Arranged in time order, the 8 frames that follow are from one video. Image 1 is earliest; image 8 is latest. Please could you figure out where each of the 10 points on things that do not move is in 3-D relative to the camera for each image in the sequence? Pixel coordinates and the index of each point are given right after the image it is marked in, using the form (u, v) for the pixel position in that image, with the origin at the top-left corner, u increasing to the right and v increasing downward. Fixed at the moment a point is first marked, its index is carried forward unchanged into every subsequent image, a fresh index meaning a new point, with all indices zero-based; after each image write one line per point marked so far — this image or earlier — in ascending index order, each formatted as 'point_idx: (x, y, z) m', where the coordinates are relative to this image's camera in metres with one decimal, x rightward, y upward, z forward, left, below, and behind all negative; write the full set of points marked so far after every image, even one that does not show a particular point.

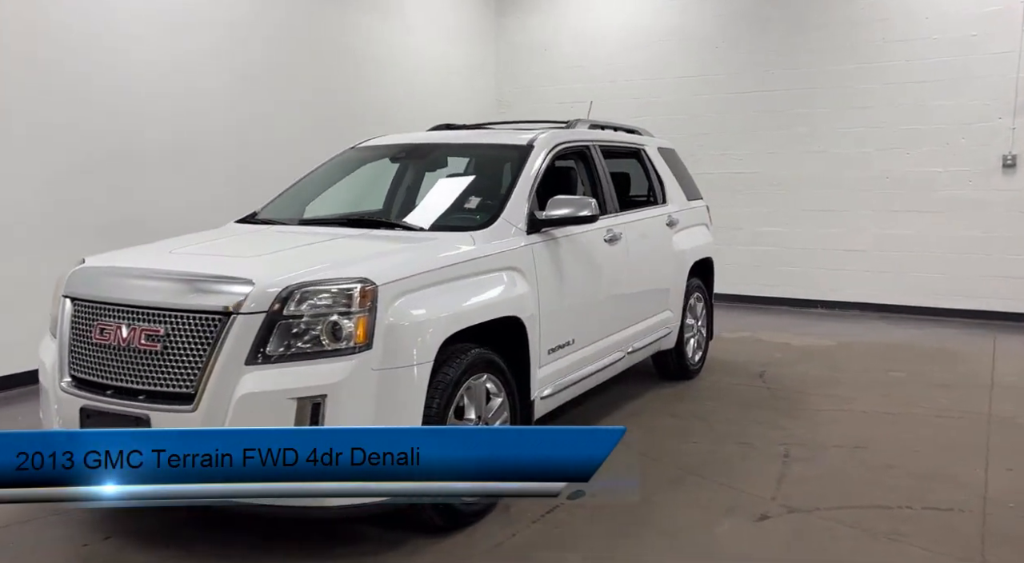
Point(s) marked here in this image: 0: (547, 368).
0: (+0.2, -0.4, +3.8) m
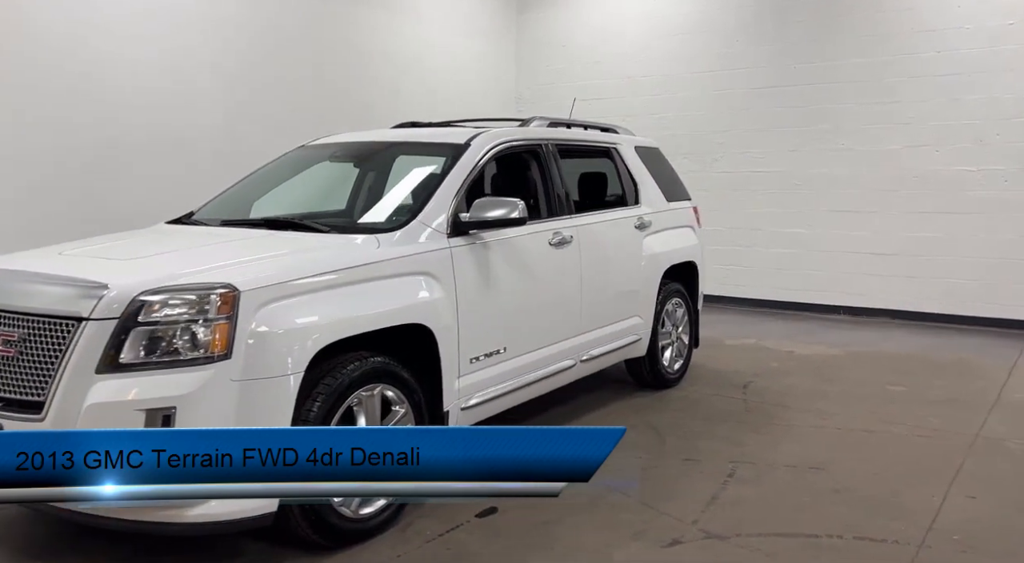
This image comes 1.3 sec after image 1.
0: (-0.2, -0.4, +3.7) m
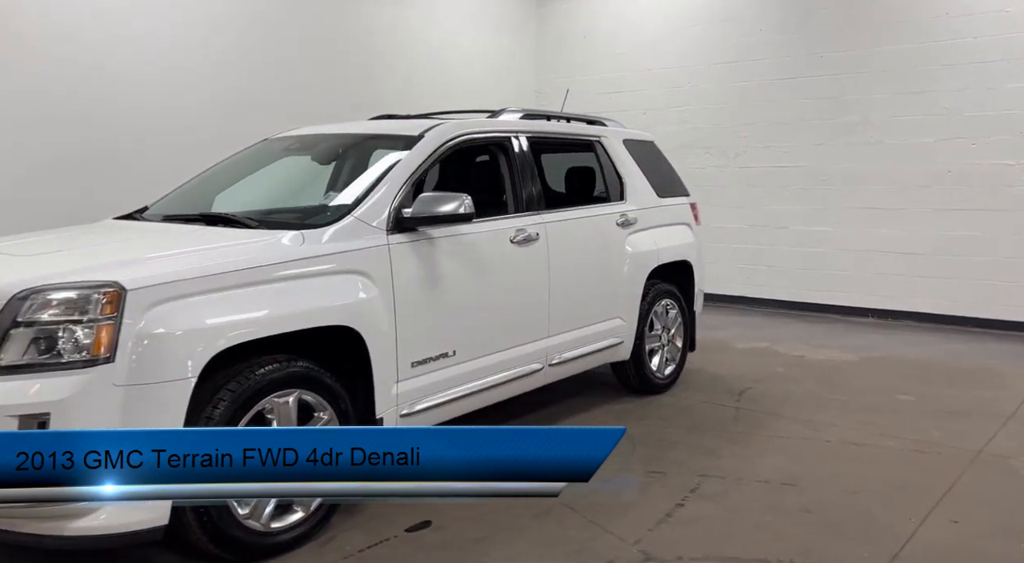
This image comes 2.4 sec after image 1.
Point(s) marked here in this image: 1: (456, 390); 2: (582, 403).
0: (-0.4, -0.4, +3.5) m
1: (-0.3, -0.5, +3.7) m
2: (+0.4, -0.8, +5.1) m
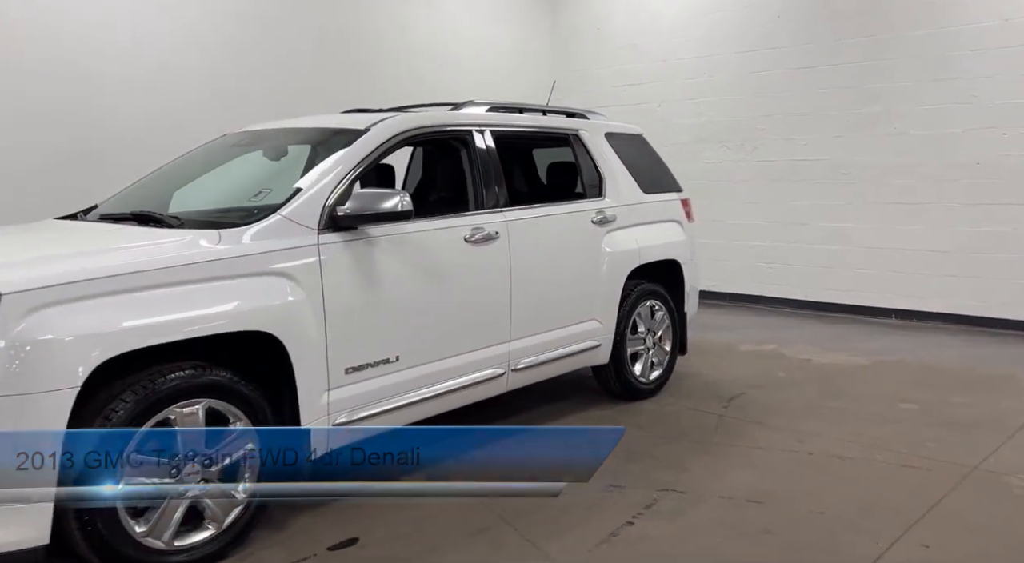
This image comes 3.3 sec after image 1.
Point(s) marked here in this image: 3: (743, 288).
0: (-0.7, -0.5, +3.3) m
1: (-0.5, -0.5, +3.6) m
2: (+0.3, -0.8, +4.9) m
3: (+2.8, -0.1, +9.8) m
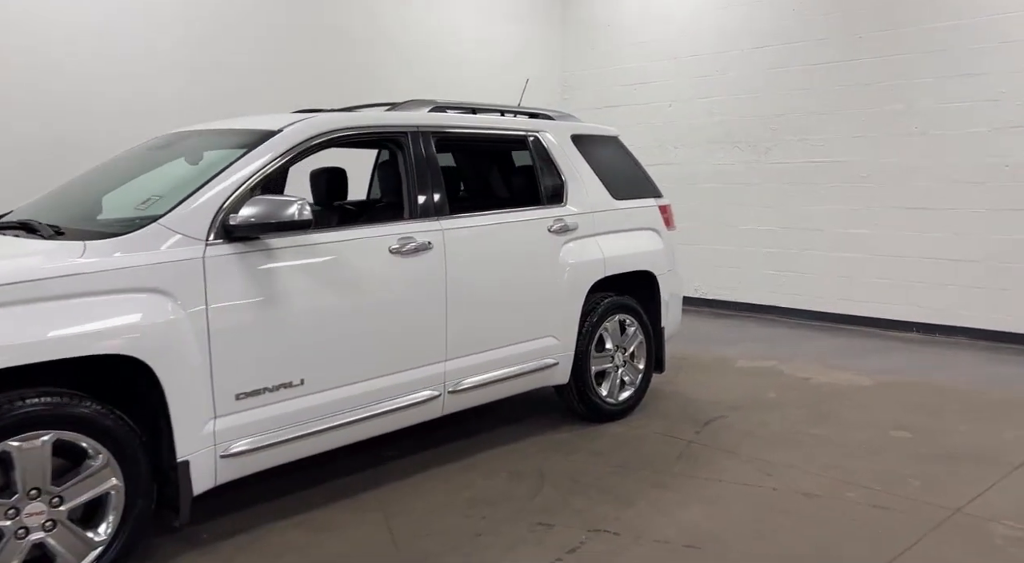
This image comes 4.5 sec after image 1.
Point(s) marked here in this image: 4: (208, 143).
0: (-1.0, -0.5, +3.0) m
1: (-0.8, -0.6, +3.3) m
2: (0.0, -0.8, +4.5) m
3: (+2.8, -0.2, +9.4) m
4: (-1.4, +0.6, +3.7) m
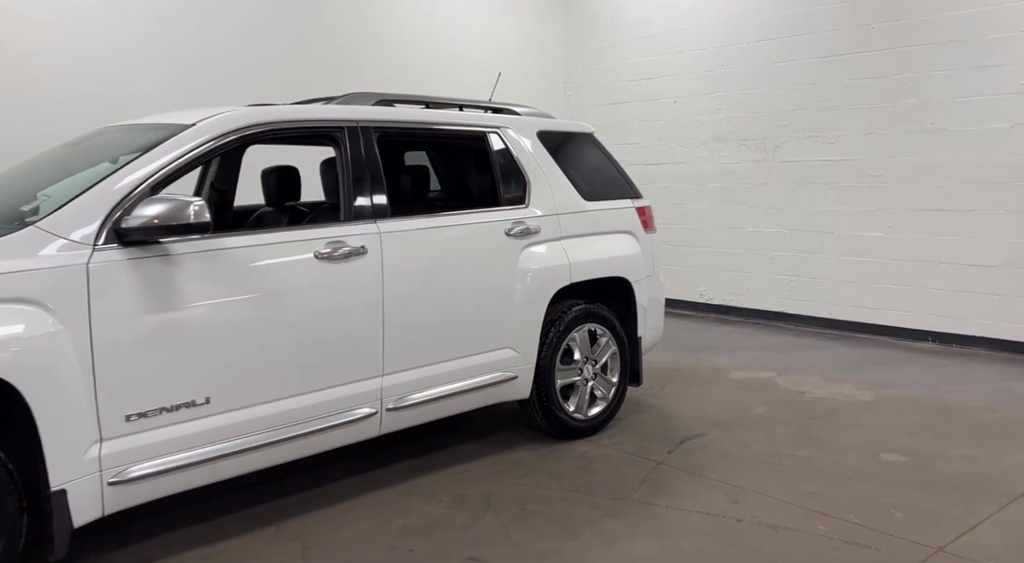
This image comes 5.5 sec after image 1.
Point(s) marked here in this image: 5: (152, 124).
0: (-1.3, -0.5, +2.7) m
1: (-1.1, -0.6, +3.0) m
2: (-0.2, -0.9, +4.2) m
3: (+2.8, -0.2, +9.0) m
4: (-1.6, +0.6, +3.5) m
5: (-1.5, +0.6, +3.4) m
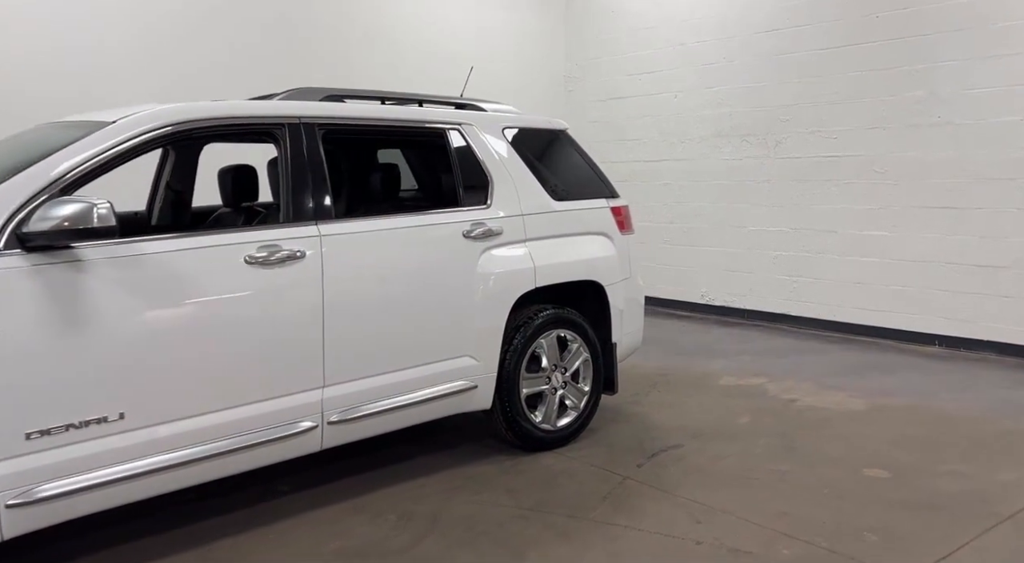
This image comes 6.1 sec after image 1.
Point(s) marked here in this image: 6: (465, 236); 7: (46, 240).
0: (-1.5, -0.6, +2.6) m
1: (-1.3, -0.6, +2.8) m
2: (-0.4, -0.9, +4.0) m
3: (+2.7, -0.3, +8.7) m
4: (-1.8, +0.6, +3.3) m
5: (-1.7, +0.6, +3.2) m
6: (-0.2, +0.2, +3.8) m
7: (-1.5, +0.1, +2.6) m
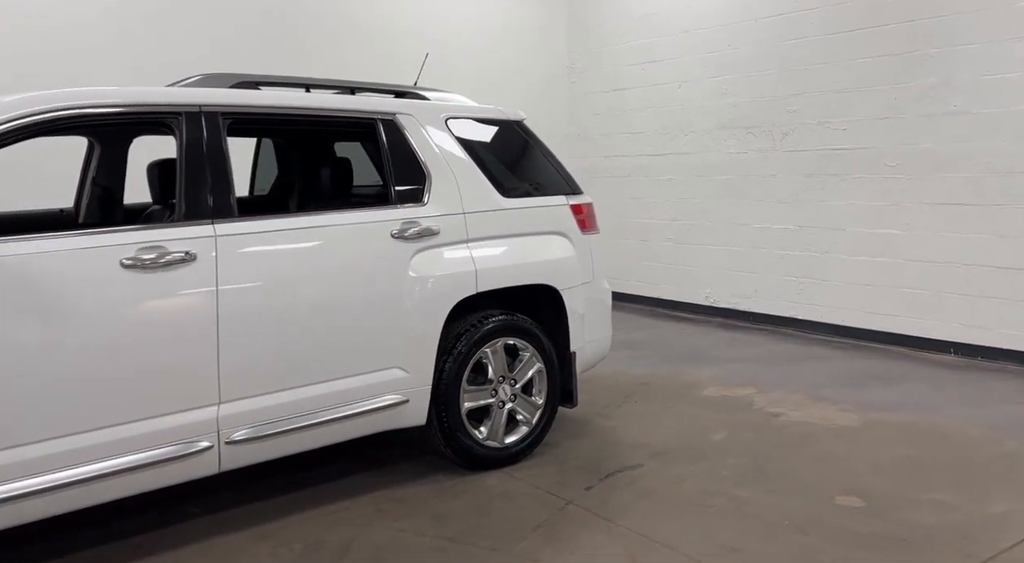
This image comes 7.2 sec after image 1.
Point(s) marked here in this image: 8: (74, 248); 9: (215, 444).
0: (-1.9, -0.6, +2.3) m
1: (-1.6, -0.7, +2.5) m
2: (-0.7, -0.9, +3.7) m
3: (+2.6, -0.3, +8.2) m
4: (-2.2, +0.6, +3.0) m
5: (-2.0, +0.6, +3.0) m
6: (-0.5, +0.2, +3.5) m
7: (-1.8, +0.1, +2.3) m
8: (-1.4, +0.1, +2.7) m
9: (-1.1, -0.6, +3.0) m
